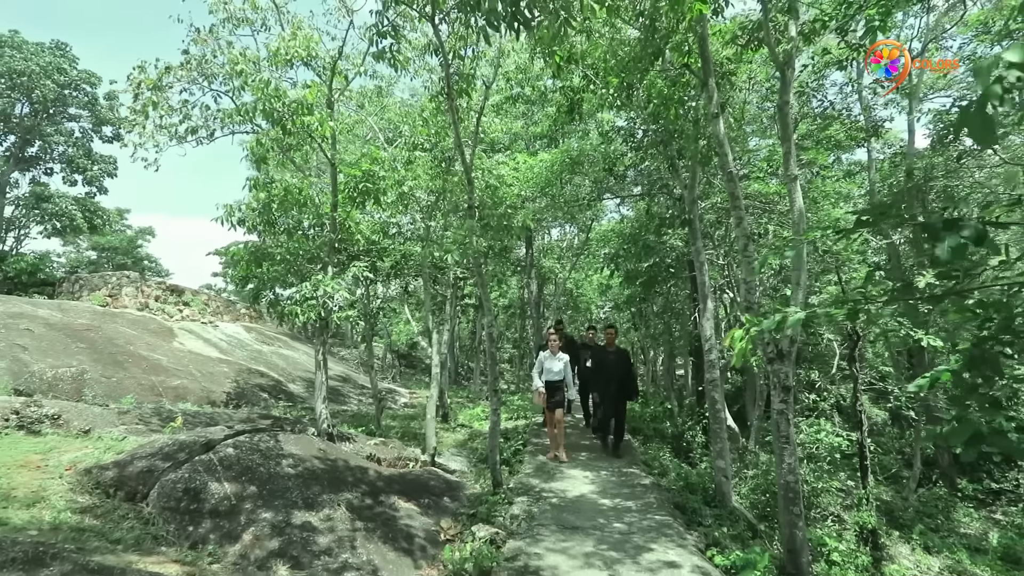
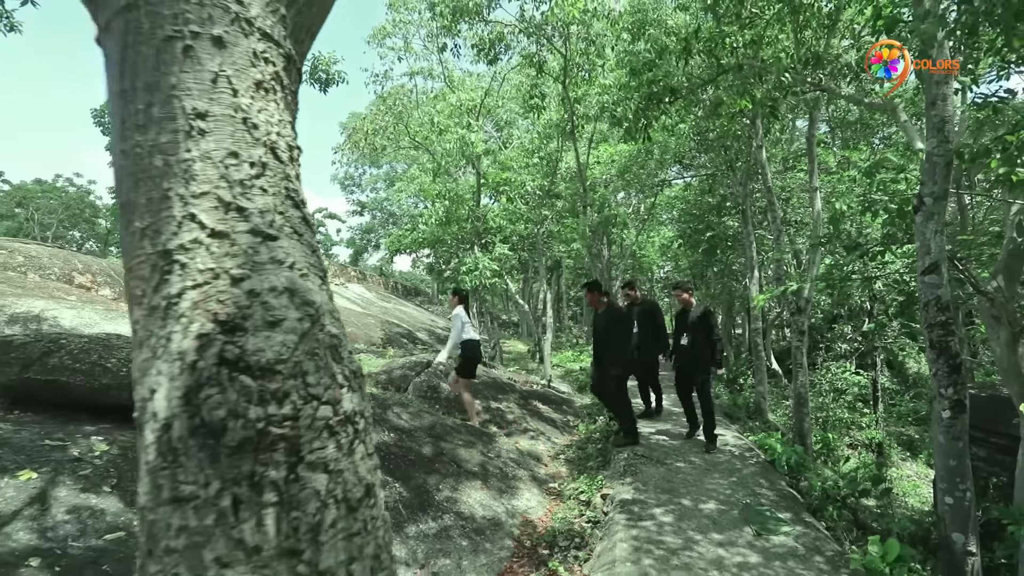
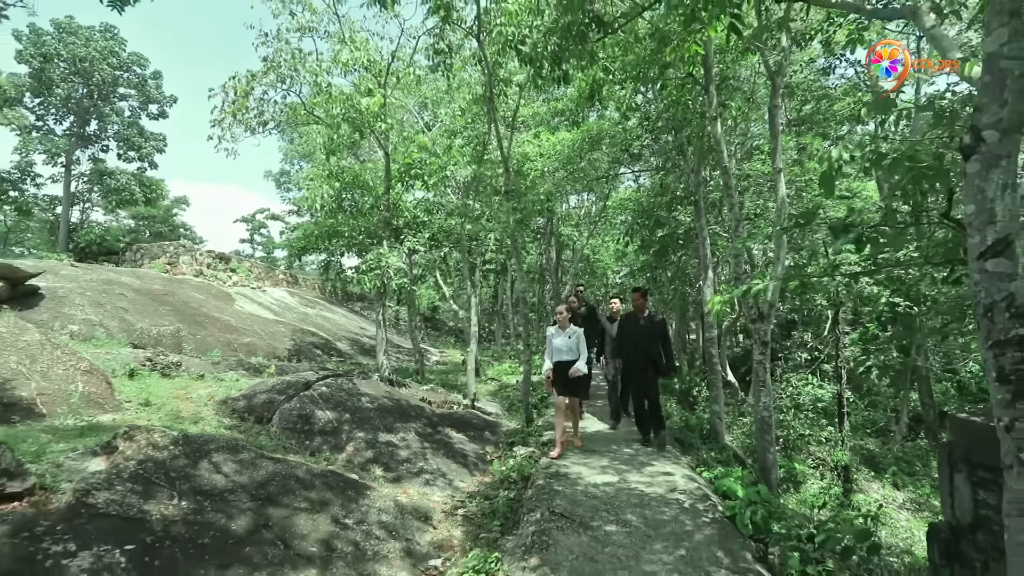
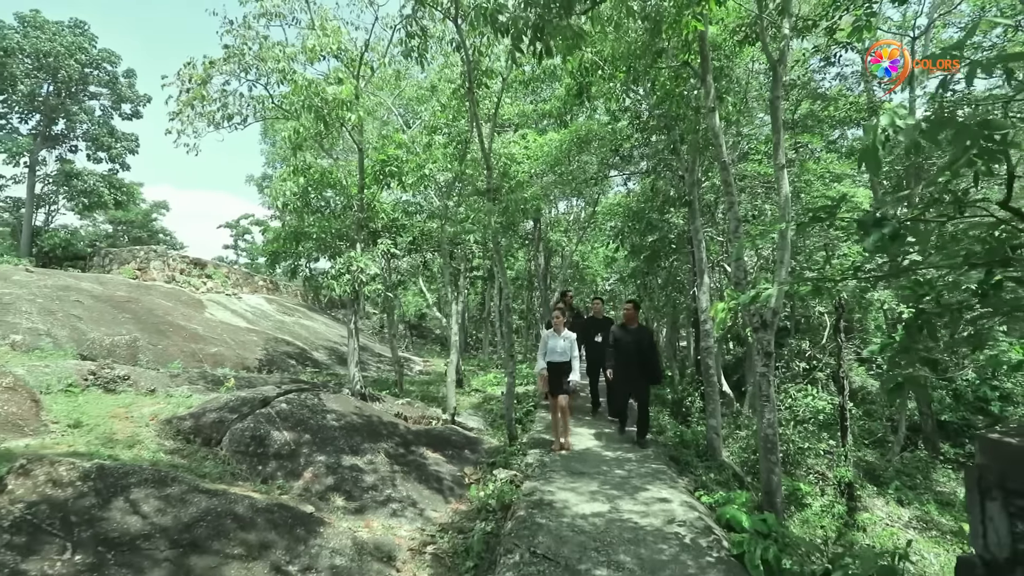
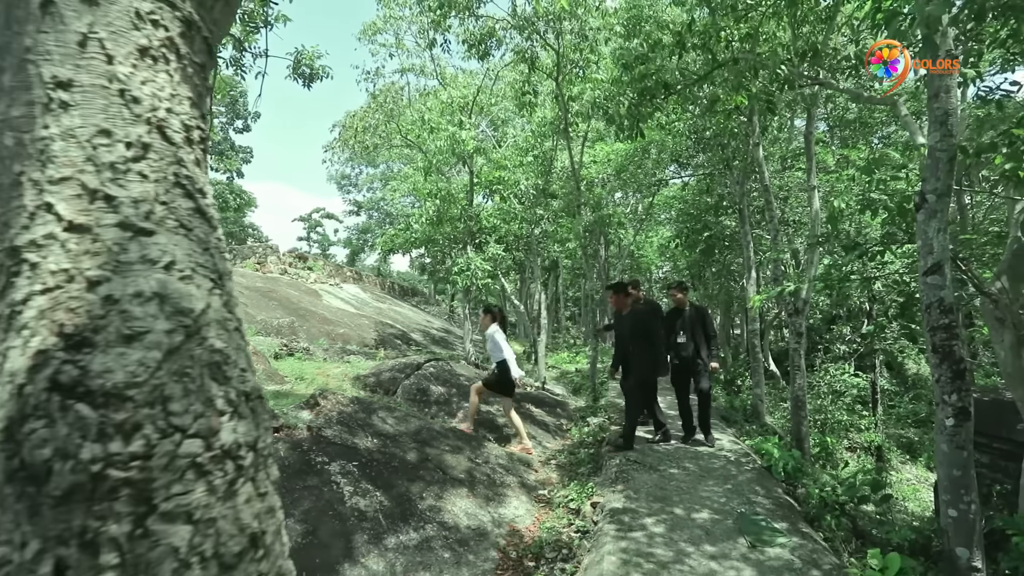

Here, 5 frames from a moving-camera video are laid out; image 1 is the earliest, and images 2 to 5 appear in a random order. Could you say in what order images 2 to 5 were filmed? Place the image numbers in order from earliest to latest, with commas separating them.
4, 3, 5, 2
